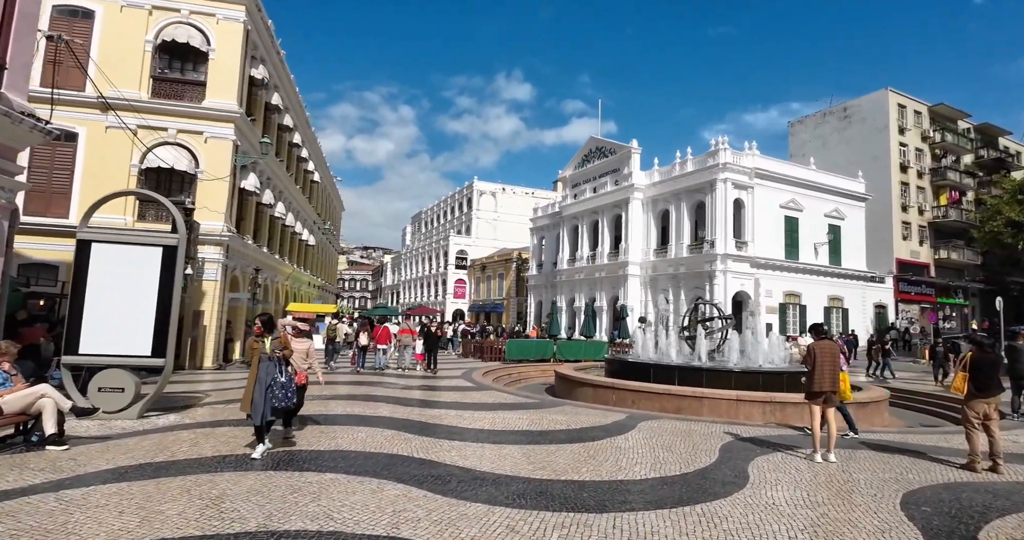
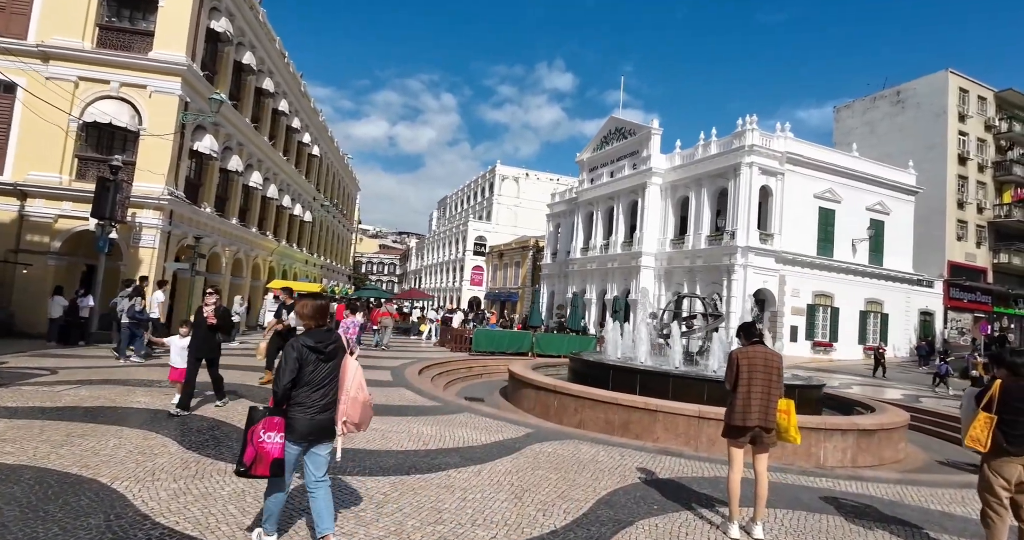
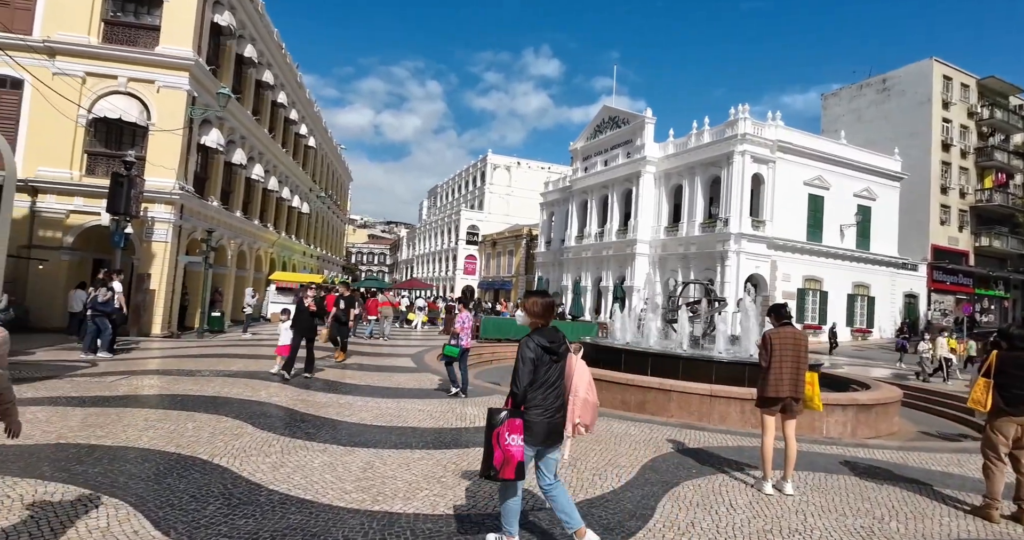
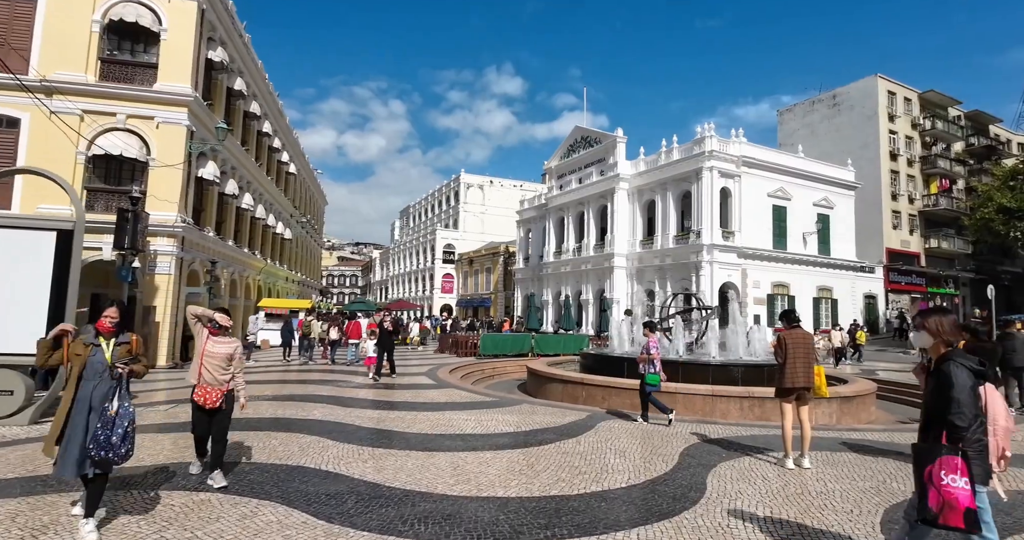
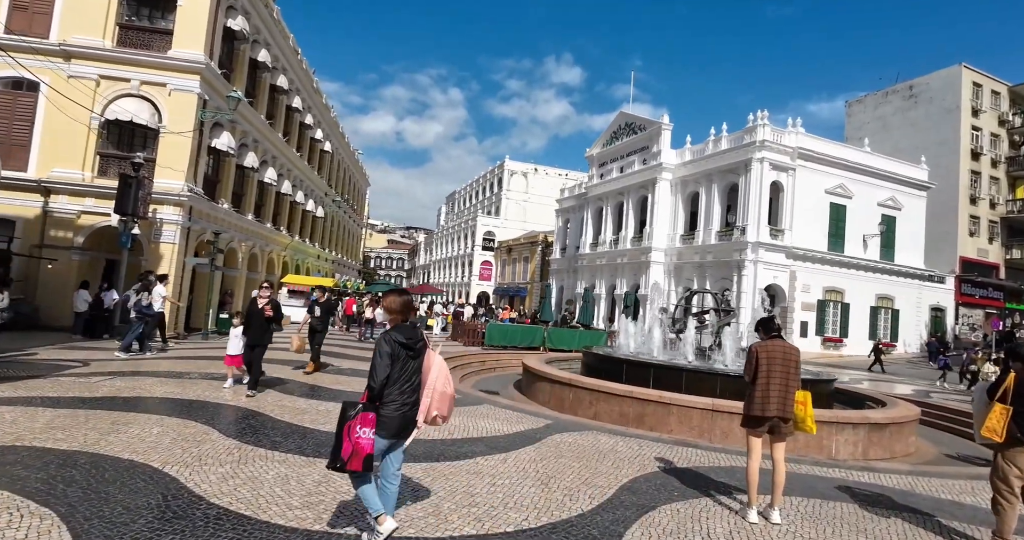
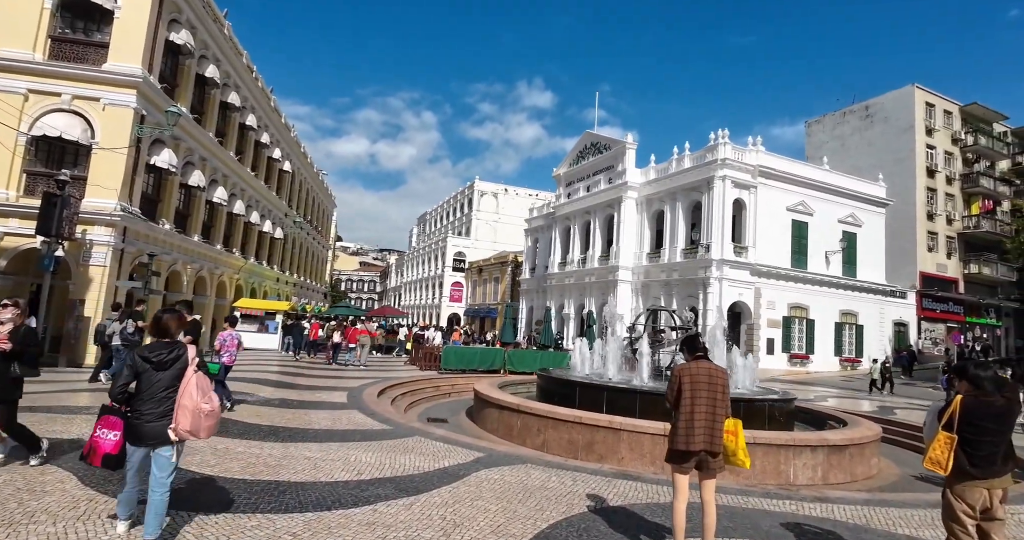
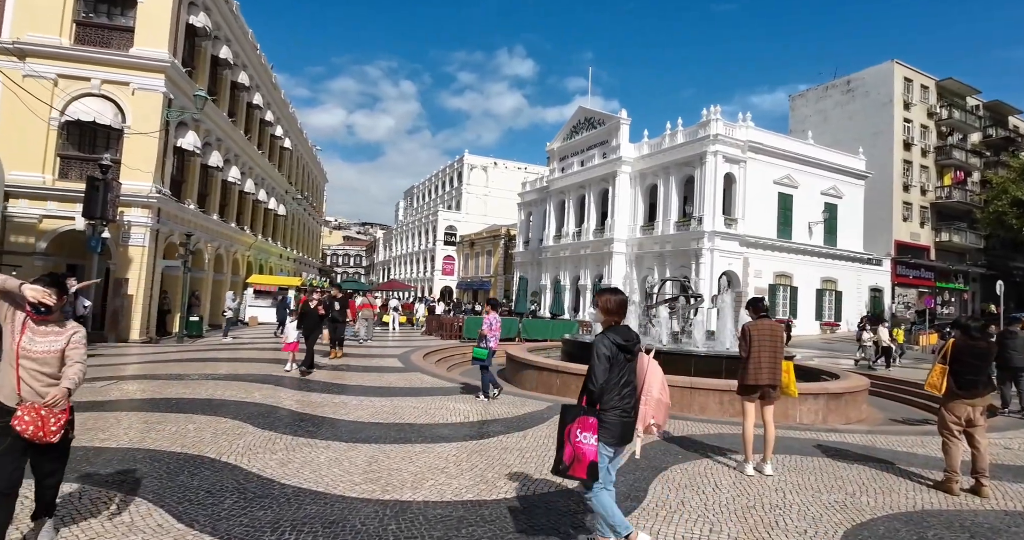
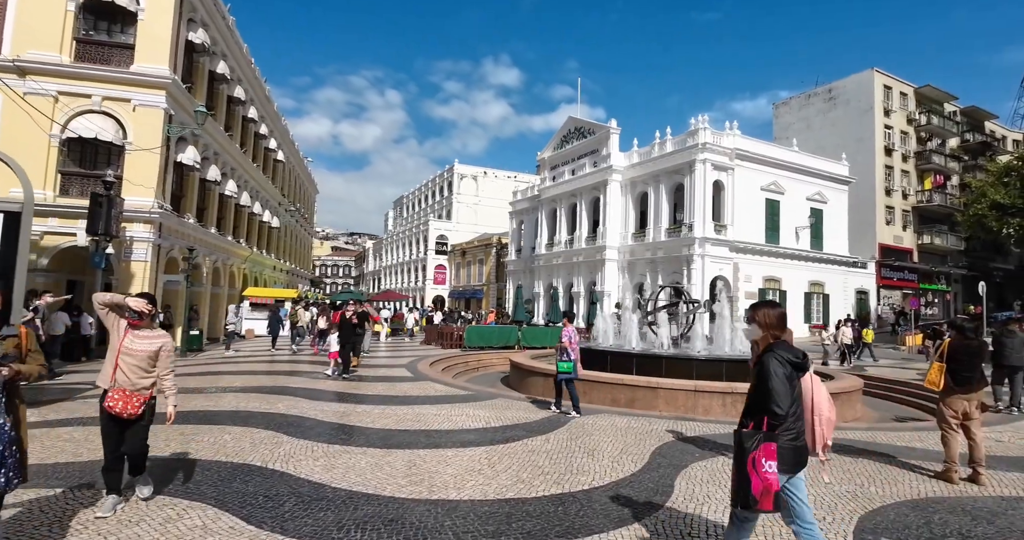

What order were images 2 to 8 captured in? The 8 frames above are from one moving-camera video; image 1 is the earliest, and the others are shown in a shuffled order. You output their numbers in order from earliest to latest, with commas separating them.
4, 8, 7, 3, 5, 2, 6
